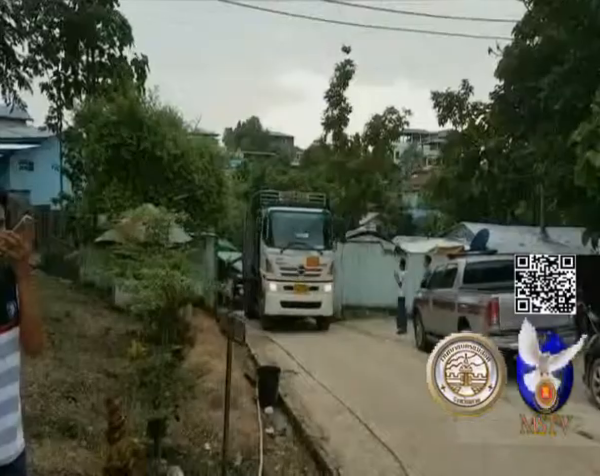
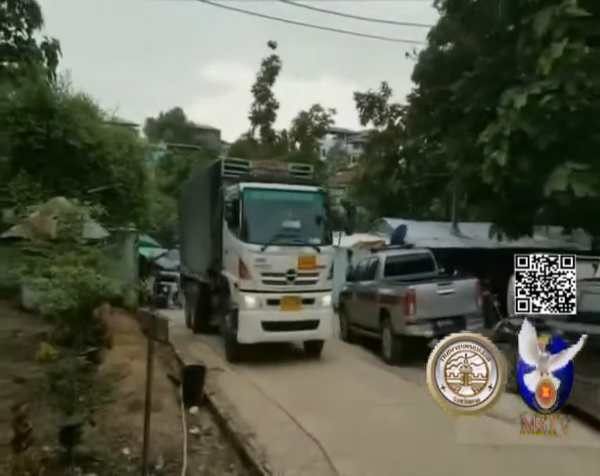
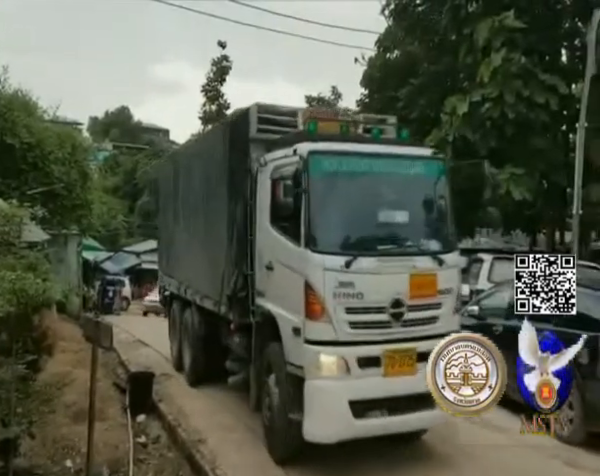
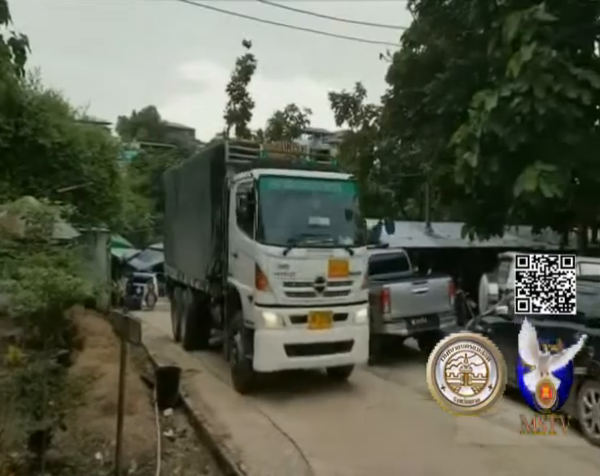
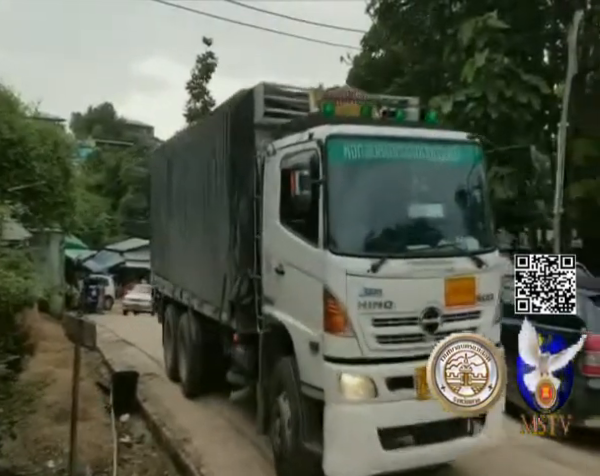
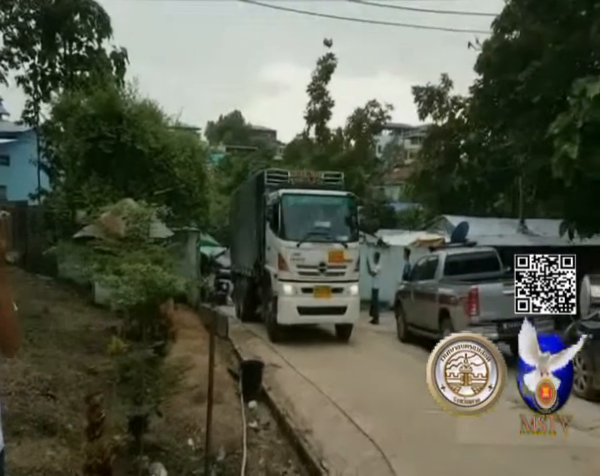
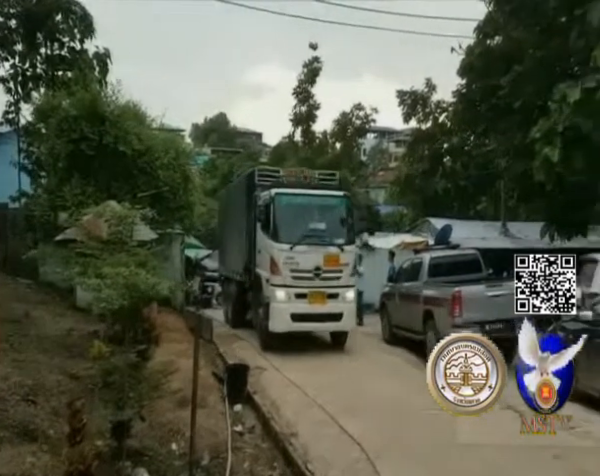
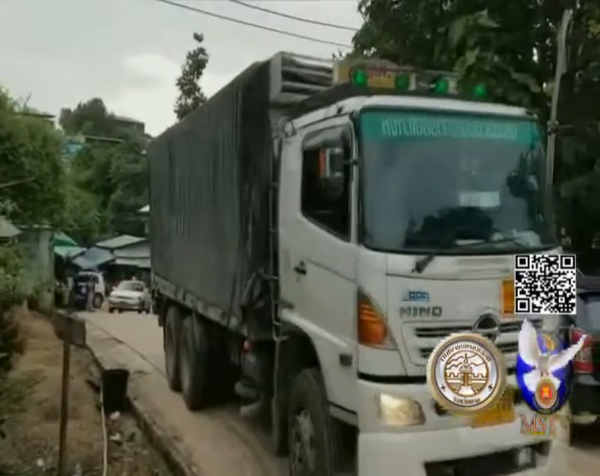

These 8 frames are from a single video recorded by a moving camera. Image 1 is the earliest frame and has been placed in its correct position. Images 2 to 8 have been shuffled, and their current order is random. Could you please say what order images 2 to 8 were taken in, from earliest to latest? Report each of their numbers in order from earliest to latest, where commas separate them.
6, 7, 2, 4, 3, 5, 8
